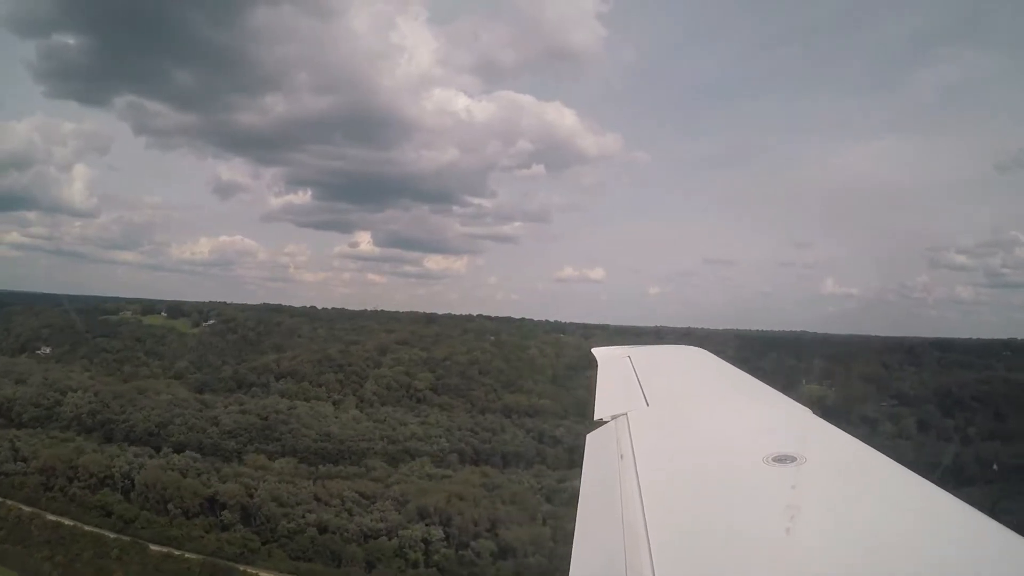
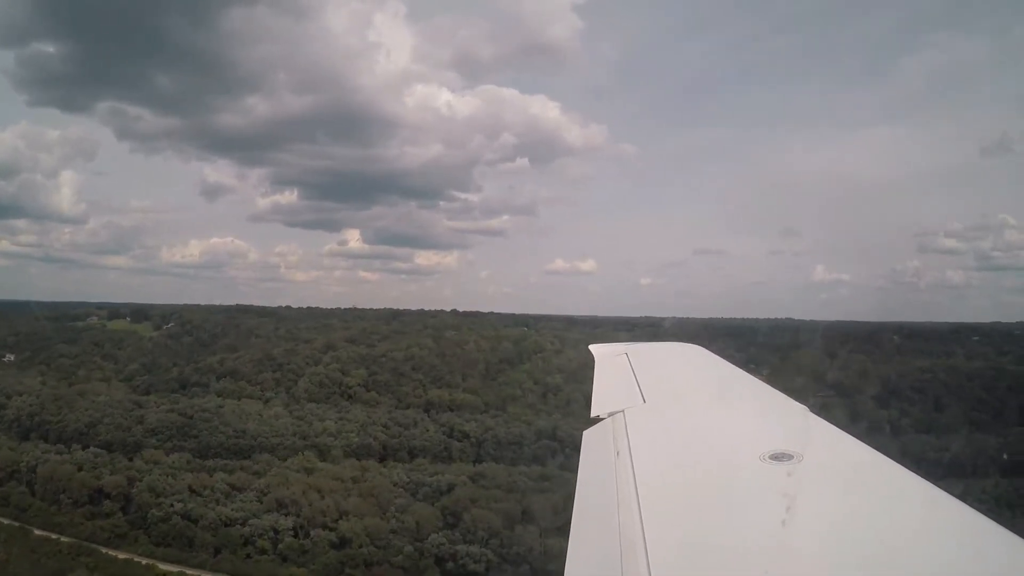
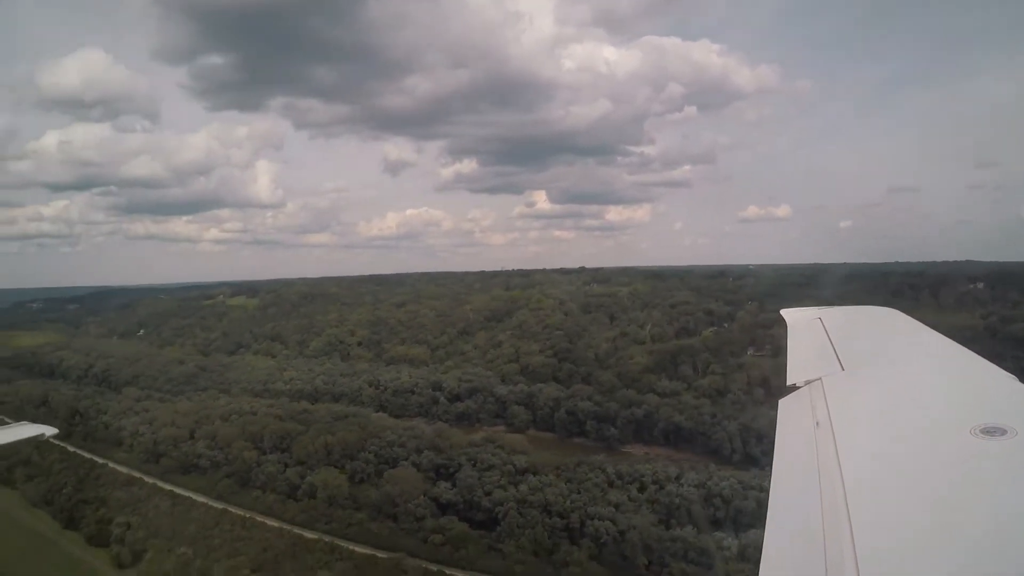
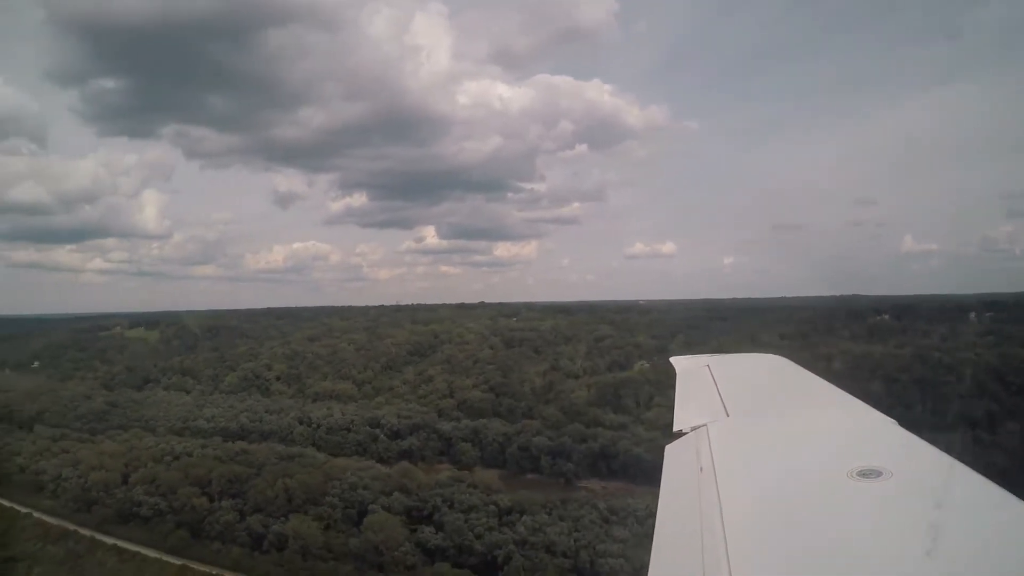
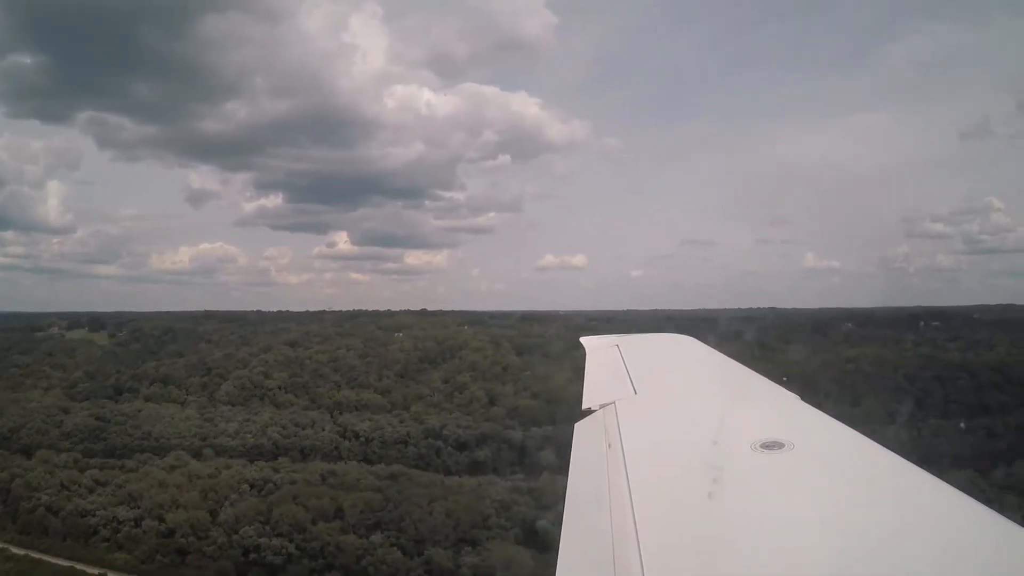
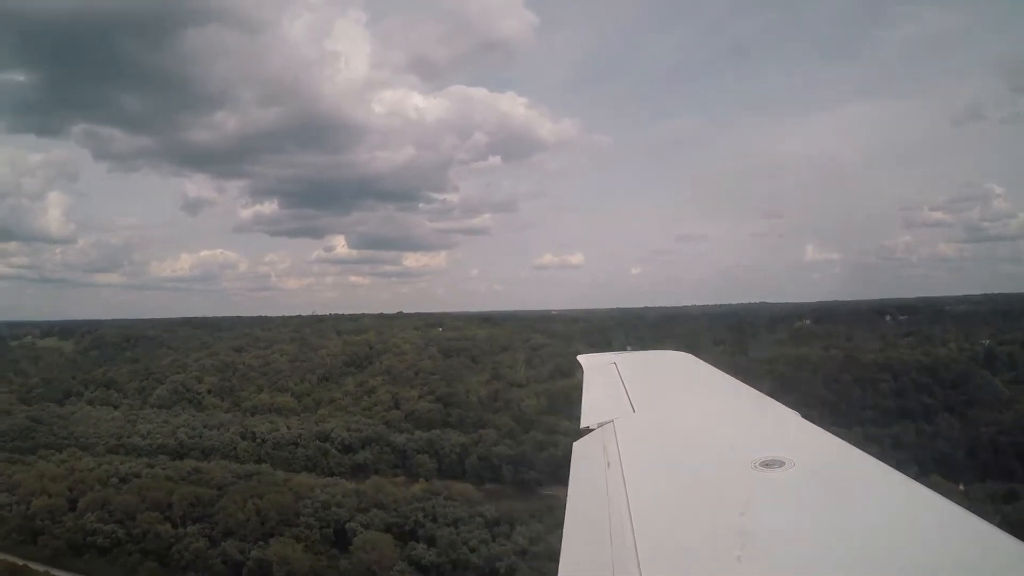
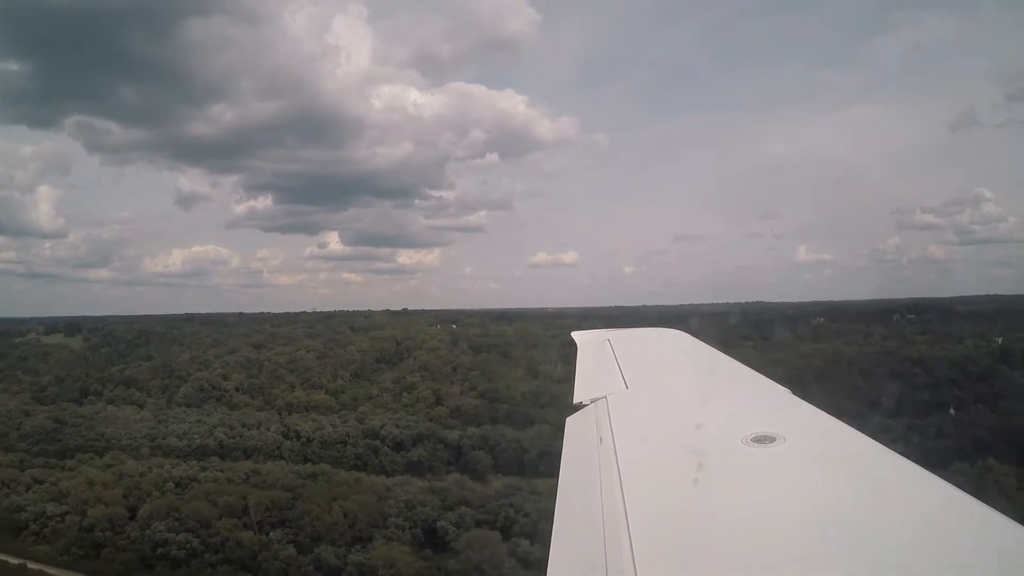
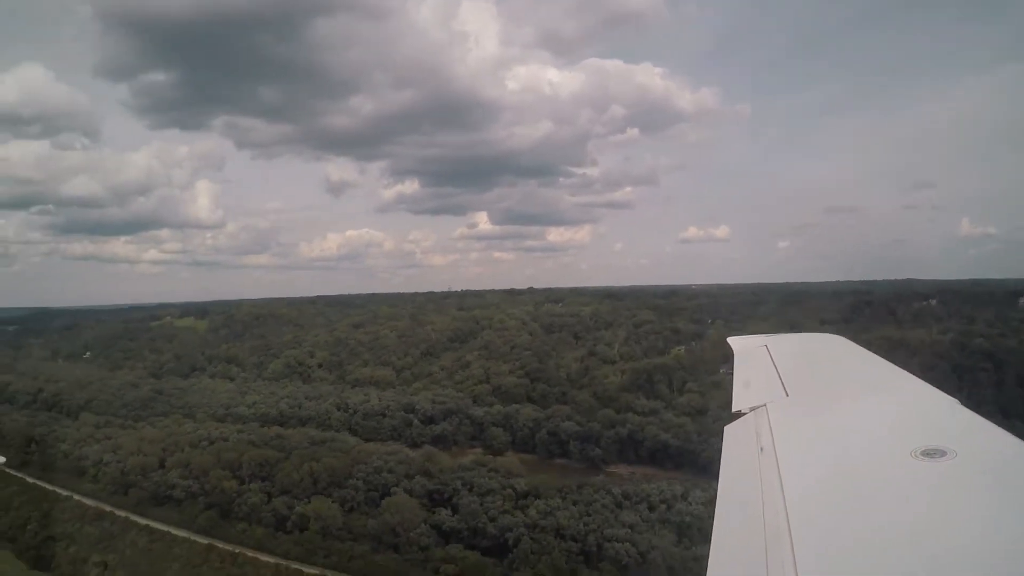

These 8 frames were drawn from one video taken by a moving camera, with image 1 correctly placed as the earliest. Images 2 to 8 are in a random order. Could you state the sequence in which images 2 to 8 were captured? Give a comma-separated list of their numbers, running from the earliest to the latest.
2, 5, 7, 6, 4, 8, 3
